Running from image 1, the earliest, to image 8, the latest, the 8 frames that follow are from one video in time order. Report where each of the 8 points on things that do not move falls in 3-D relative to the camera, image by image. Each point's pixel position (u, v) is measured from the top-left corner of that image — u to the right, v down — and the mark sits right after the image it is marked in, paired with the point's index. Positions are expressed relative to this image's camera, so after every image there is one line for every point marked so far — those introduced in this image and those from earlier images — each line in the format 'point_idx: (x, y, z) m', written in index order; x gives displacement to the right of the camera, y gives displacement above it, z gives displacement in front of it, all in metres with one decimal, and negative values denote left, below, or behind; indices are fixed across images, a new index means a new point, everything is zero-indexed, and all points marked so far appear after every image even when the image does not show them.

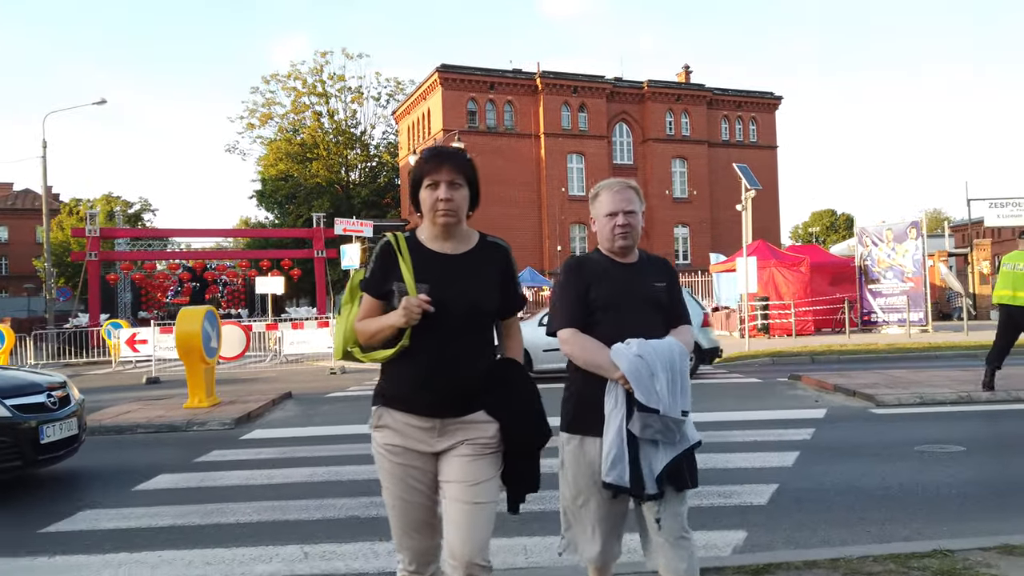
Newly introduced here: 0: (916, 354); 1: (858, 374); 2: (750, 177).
0: (+8.5, -1.4, +15.6) m
1: (+5.0, -1.3, +10.9) m
2: (+5.5, +2.6, +17.3) m
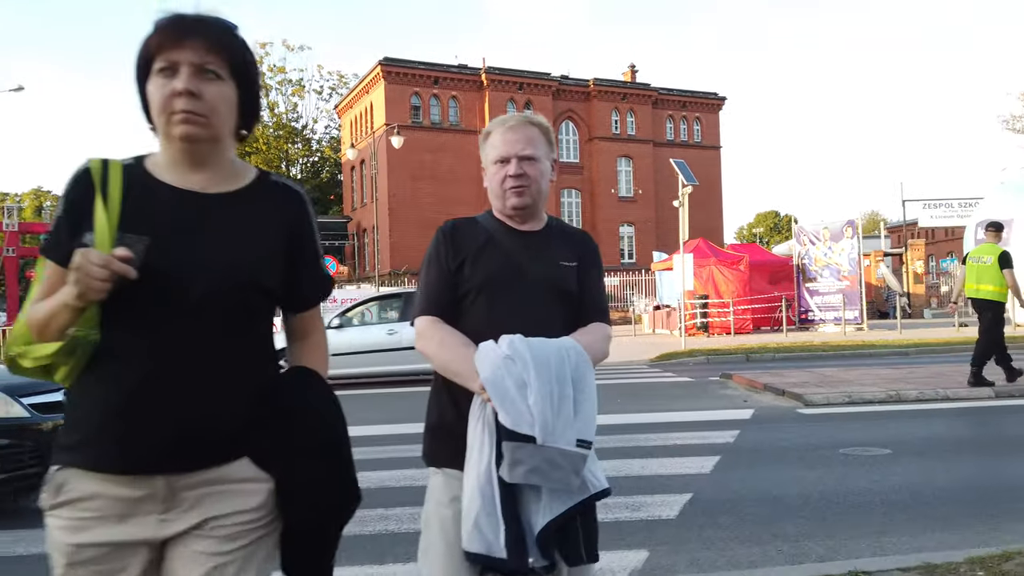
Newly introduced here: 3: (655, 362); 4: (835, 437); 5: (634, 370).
0: (+7.0, -1.4, +15.6) m
1: (+3.9, -1.2, +10.6) m
2: (+4.0, +2.6, +17.0) m
3: (+2.9, -1.5, +15.2) m
4: (+3.0, -1.4, +6.9) m
5: (+2.4, -1.6, +14.2) m
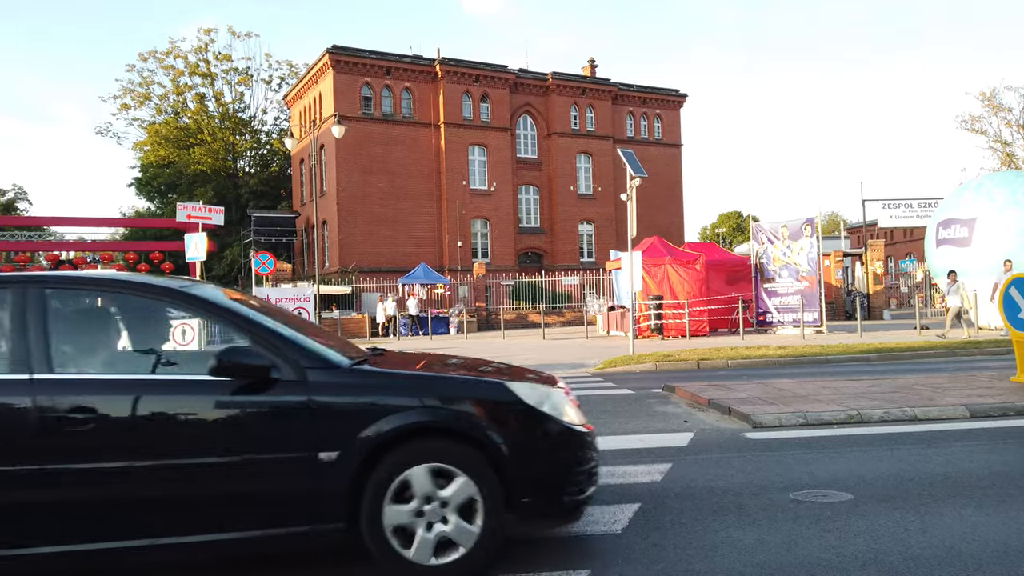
0: (+5.7, -1.4, +14.5) m
1: (+2.8, -1.2, +9.4) m
2: (+2.6, +2.6, +15.8) m
3: (+1.6, -1.5, +13.9) m
4: (+2.1, -1.4, +5.6) m
5: (+1.1, -1.6, +12.9) m
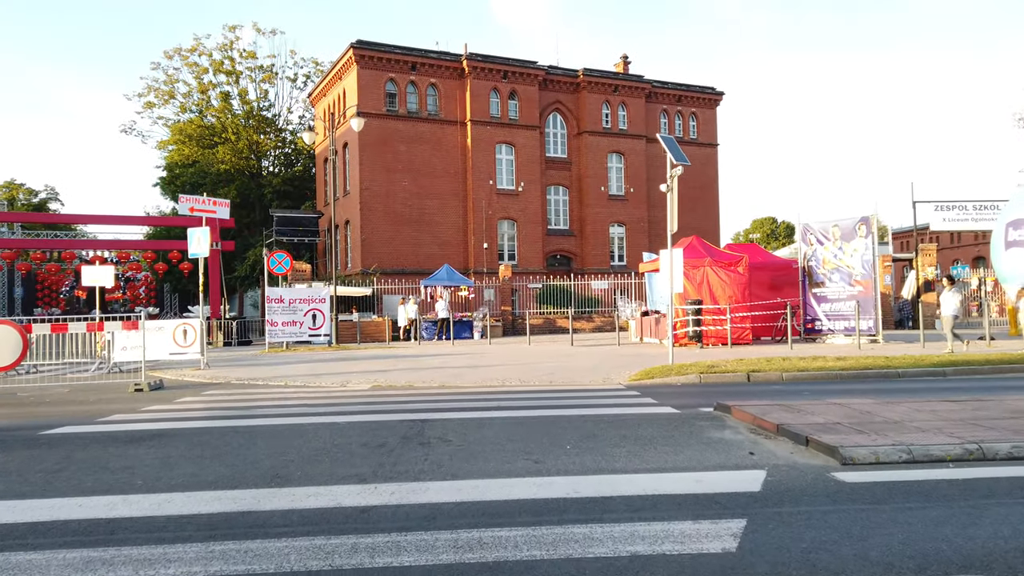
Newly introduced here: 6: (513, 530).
0: (+6.1, -1.4, +12.7) m
1: (+3.1, -1.2, +7.7) m
2: (+3.1, +2.6, +14.2) m
3: (+2.0, -1.6, +12.2) m
4: (+2.1, -1.4, +4.0) m
5: (+1.5, -1.6, +11.2) m
6: (0.0, -1.4, +4.4) m
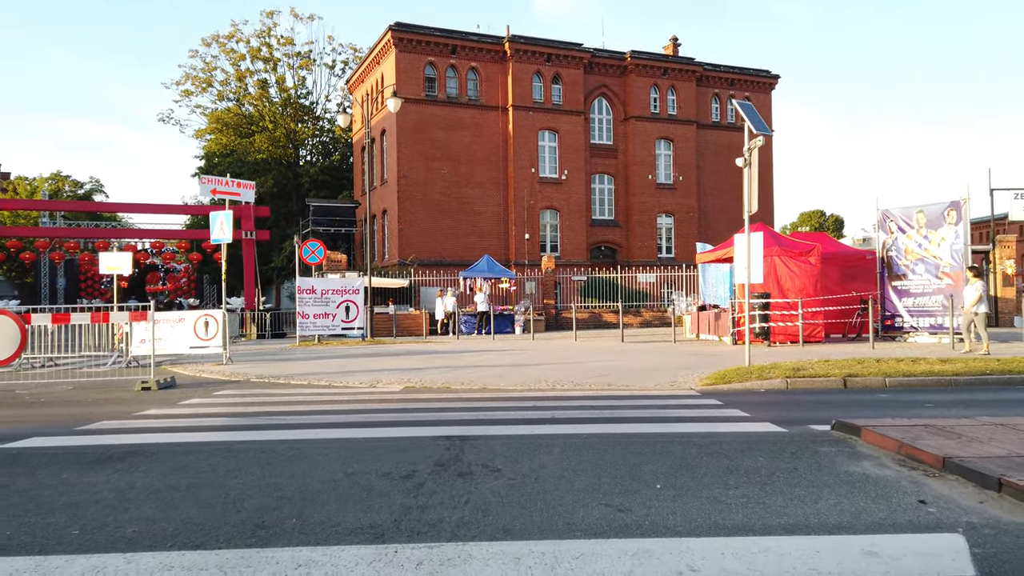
0: (+6.9, -1.3, +10.7) m
1: (+3.6, -1.1, +5.9) m
2: (+4.0, +2.8, +12.3) m
3: (+2.7, -1.4, +10.5) m
4: (+2.5, -1.3, +2.2) m
5: (+2.2, -1.4, +9.5) m
6: (+0.4, -1.3, +2.7) m
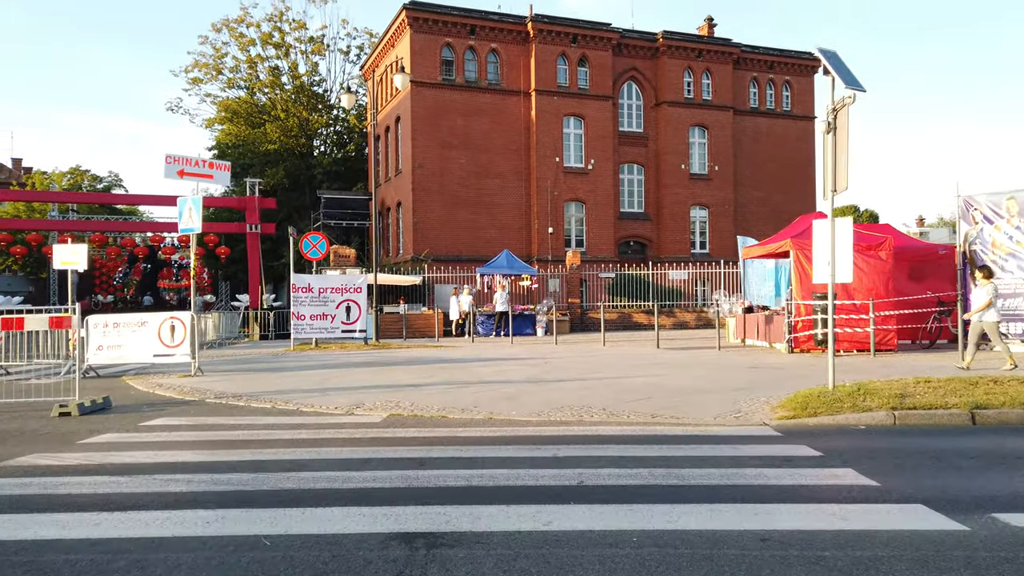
0: (+7.1, -1.3, +8.0) m
1: (+3.6, -1.2, +3.2) m
2: (+4.2, +2.7, +9.6) m
3: (+2.9, -1.4, +7.9) m
4: (+2.3, -1.3, -0.4) m
5: (+2.3, -1.4, +6.9) m
6: (+0.3, -1.3, +0.2) m
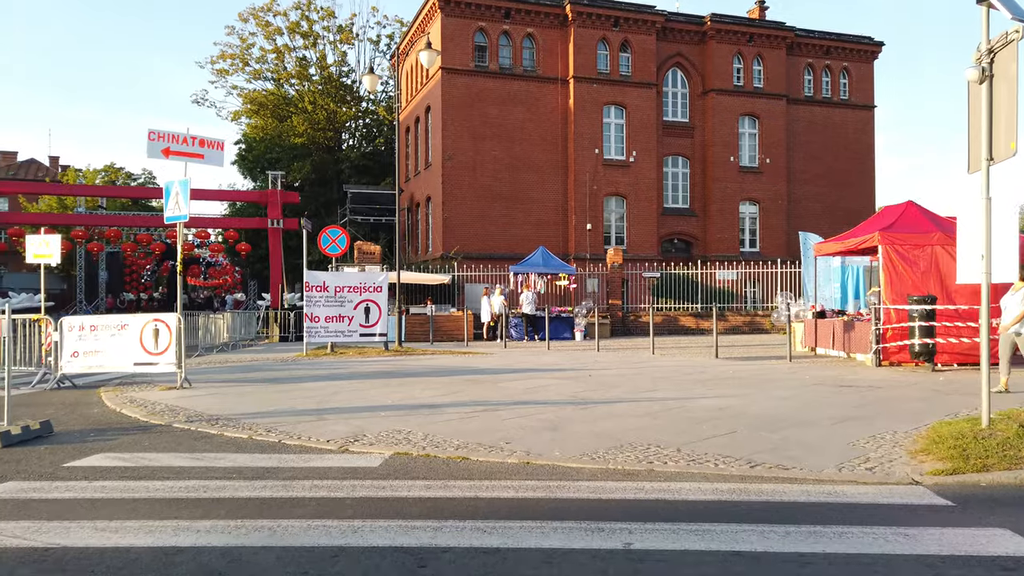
0: (+7.4, -1.4, +5.5) m
1: (+3.7, -1.2, +0.9) m
2: (+4.7, +2.7, +7.3) m
3: (+3.2, -1.4, +5.6) m
4: (+2.3, -1.3, -2.6) m
5: (+2.6, -1.4, +4.7) m
6: (+0.3, -1.3, -2.0) m
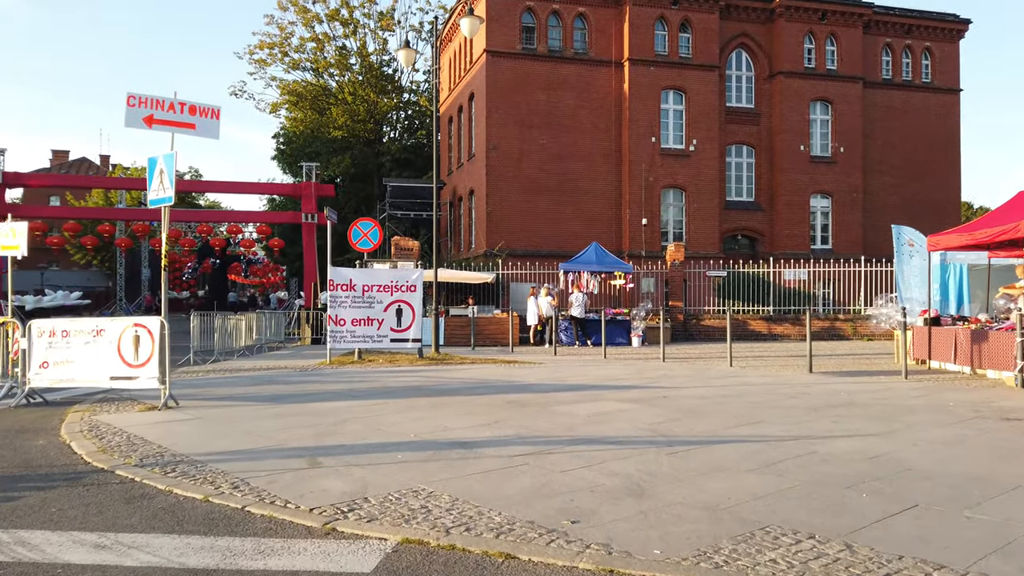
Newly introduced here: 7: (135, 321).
0: (+7.7, -1.4, +2.7) m
1: (+3.8, -1.2, -1.7) m
2: (+5.1, +2.7, +4.6) m
3: (+3.5, -1.4, +3.0) m
4: (+2.2, -1.4, -5.1) m
5: (+2.9, -1.5, +2.1) m
6: (+0.1, -1.3, -4.3) m
7: (-4.9, -0.4, +9.7) m
